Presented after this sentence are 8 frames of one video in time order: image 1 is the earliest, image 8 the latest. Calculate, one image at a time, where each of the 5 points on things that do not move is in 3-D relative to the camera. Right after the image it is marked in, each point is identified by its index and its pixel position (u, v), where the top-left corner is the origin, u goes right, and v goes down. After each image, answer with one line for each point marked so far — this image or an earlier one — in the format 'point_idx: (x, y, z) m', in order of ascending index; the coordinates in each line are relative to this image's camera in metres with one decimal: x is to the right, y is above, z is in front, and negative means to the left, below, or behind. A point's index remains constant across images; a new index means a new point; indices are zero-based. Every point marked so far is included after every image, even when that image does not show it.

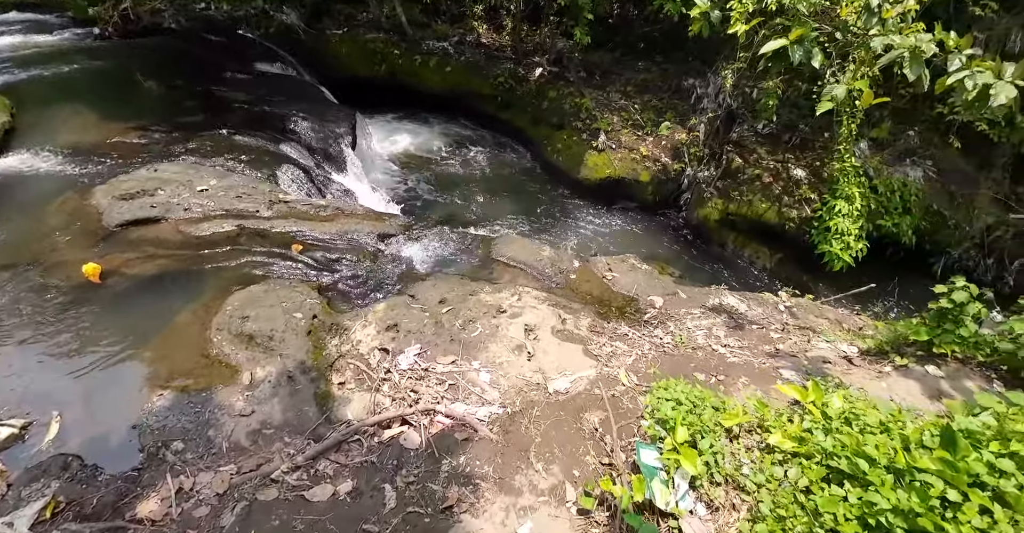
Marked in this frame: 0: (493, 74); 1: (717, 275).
0: (-0.4, +3.5, +8.9) m
1: (+2.9, -0.1, +7.1) m
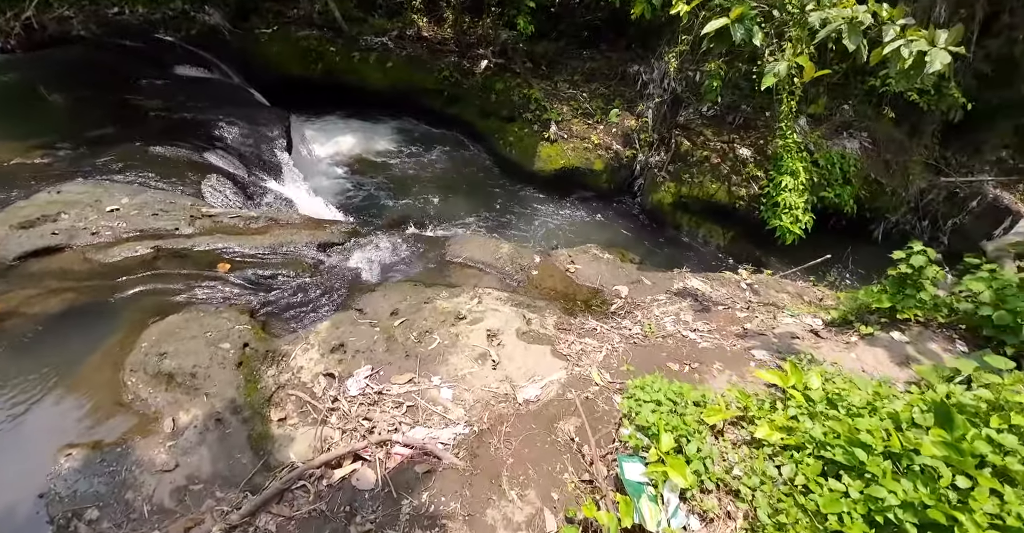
0: (-1.3, +3.4, +8.6) m
1: (+2.3, +0.1, +7.2) m
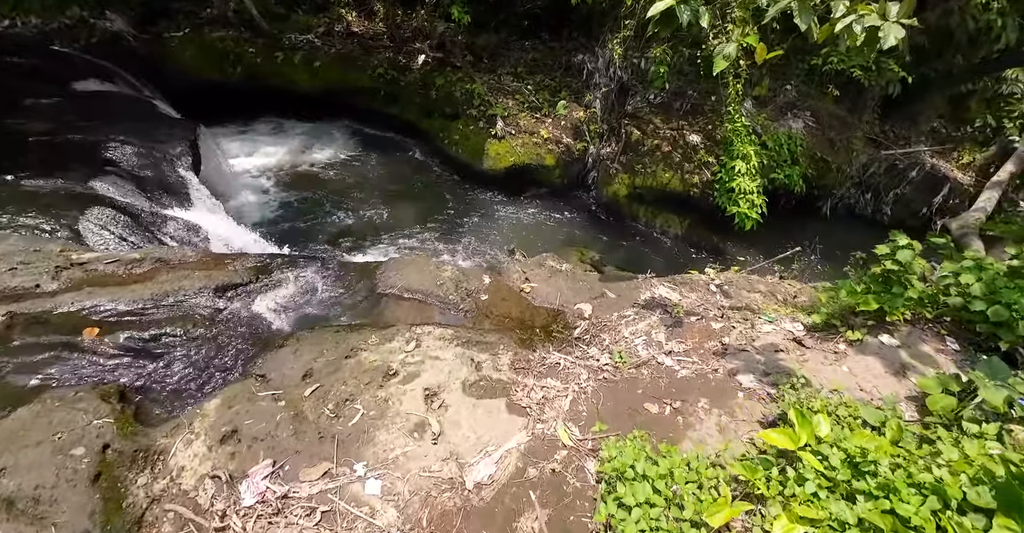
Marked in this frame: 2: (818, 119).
0: (-2.3, +3.3, +8.1) m
1: (+1.7, +0.2, +6.9) m
2: (+4.6, +2.3, +7.8) m
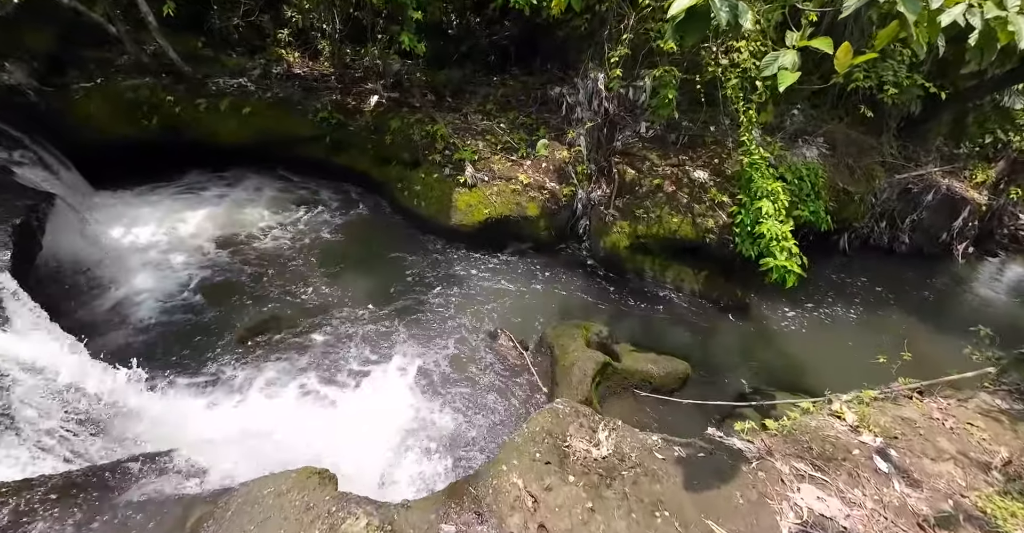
0: (-2.7, +2.1, +6.8) m
1: (+1.5, -0.5, +5.6) m
2: (+4.3, +1.6, +6.8) m
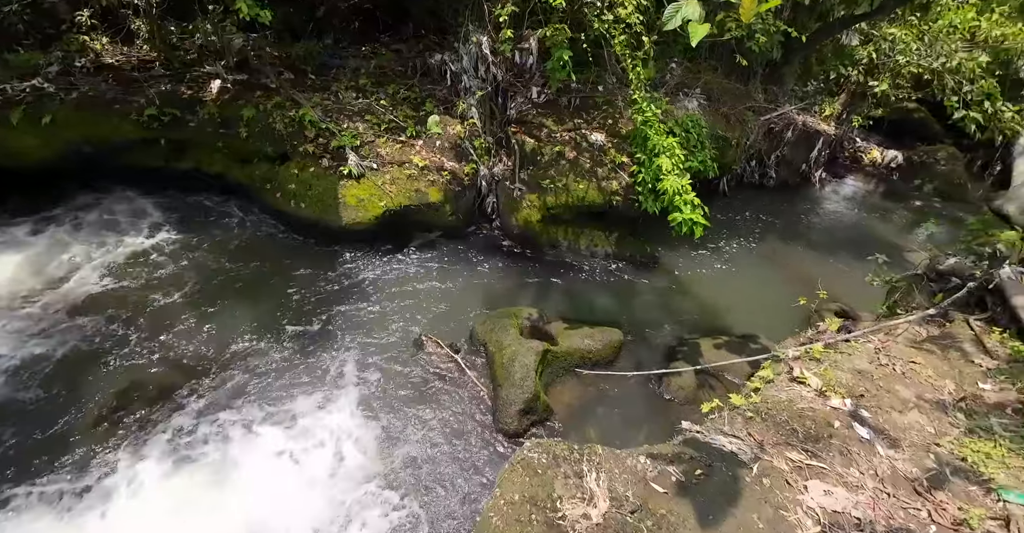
0: (-4.1, +1.8, +5.7) m
1: (+0.6, -0.2, +5.5) m
2: (+2.8, +2.4, +7.0) m
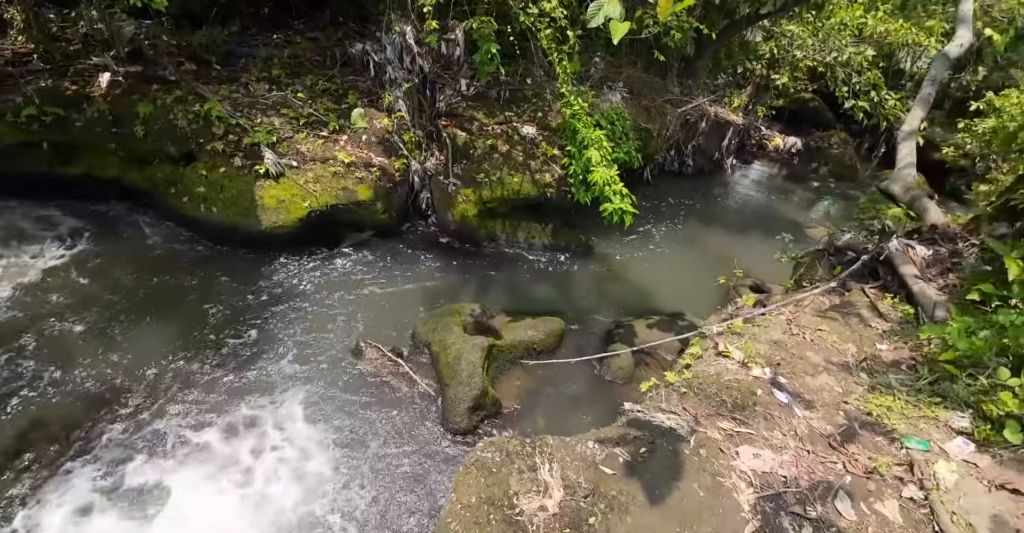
0: (-4.9, +1.6, +5.1) m
1: (0.0, -0.1, +5.6) m
2: (+1.7, +2.6, +7.3) m
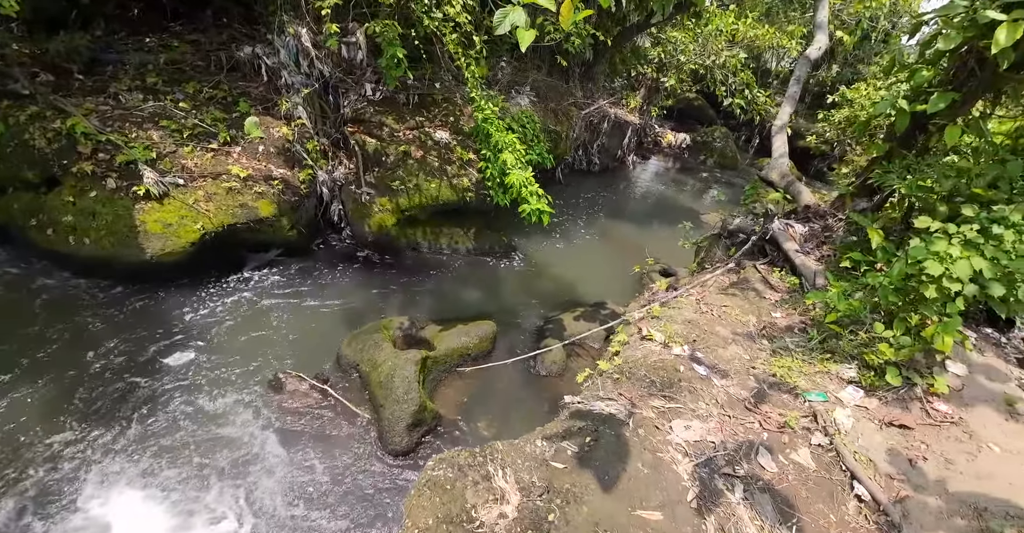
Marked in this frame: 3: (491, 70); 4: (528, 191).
0: (-5.7, +1.1, +4.3) m
1: (-0.9, -0.2, +5.6) m
2: (+0.4, +2.6, +7.6) m
3: (-0.3, +2.8, +7.2) m
4: (+0.2, +0.9, +5.7) m
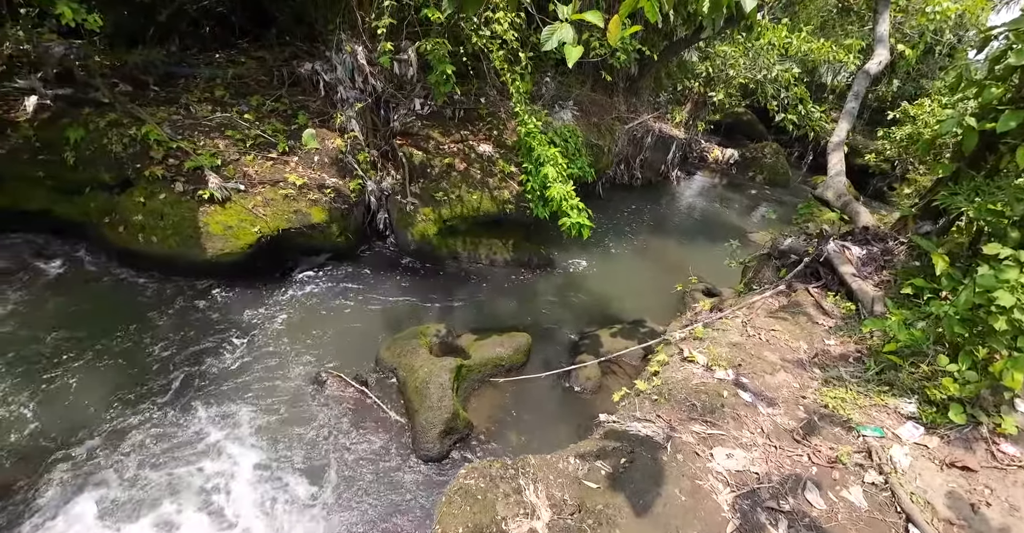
0: (-5.3, +1.2, +4.8) m
1: (-0.4, -0.3, +5.6) m
2: (+1.0, +2.4, +7.6) m
3: (+0.4, +2.6, +7.2) m
4: (+0.7, +0.7, +5.7) m
